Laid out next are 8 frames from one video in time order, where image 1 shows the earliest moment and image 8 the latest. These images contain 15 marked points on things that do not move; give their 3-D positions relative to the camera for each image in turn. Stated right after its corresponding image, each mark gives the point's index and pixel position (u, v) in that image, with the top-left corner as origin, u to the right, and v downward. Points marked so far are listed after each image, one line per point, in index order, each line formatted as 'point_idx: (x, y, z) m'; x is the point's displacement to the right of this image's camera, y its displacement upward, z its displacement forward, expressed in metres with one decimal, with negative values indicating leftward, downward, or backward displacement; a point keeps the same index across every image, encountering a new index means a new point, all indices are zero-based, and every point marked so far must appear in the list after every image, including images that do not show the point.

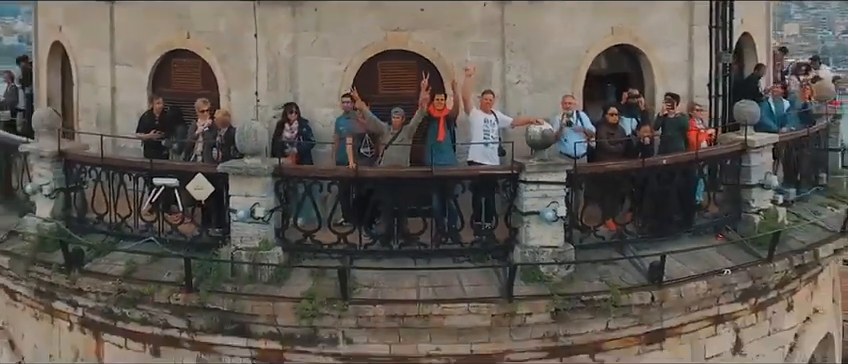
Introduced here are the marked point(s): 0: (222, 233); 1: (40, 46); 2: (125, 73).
0: (-0.7, -0.2, +4.1) m
1: (-1.8, +0.6, +5.3) m
2: (-1.2, +0.4, +4.6) m
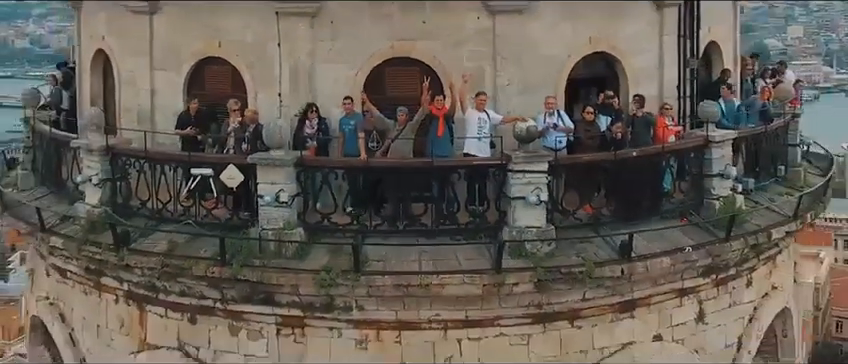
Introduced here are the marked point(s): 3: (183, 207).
0: (-0.7, -0.1, +4.8) m
1: (-1.8, +0.7, +5.9) m
2: (-1.2, +0.5, +5.3) m
3: (-1.0, -0.1, +4.8) m
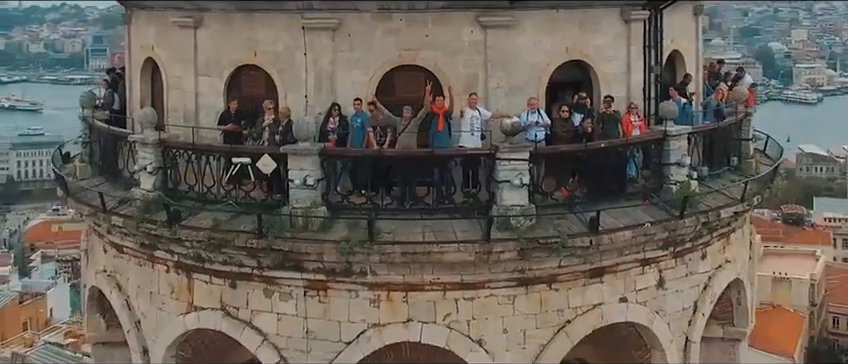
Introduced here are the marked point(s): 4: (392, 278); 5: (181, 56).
0: (-0.7, -0.1, +5.8) m
1: (-1.8, +0.7, +6.9) m
2: (-1.2, +0.6, +6.3) m
3: (-1.0, -0.1, +5.8) m
4: (-0.2, -0.5, +5.6) m
5: (-1.4, +0.7, +6.4) m
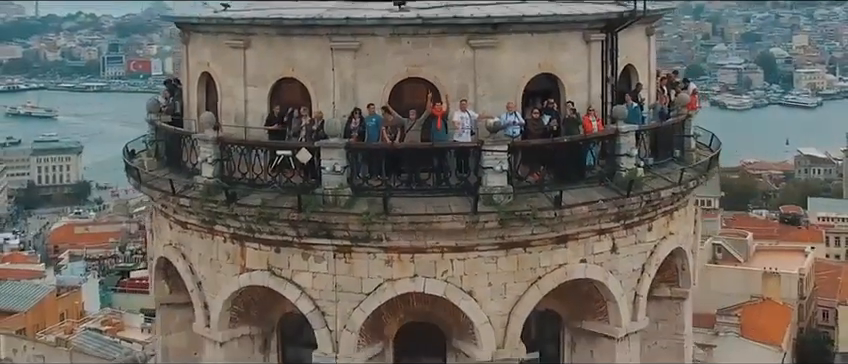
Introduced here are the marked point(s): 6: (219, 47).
0: (-0.7, 0.0, +7.4) m
1: (-1.7, +0.8, +8.6) m
2: (-1.2, +0.6, +7.9) m
3: (-1.0, 0.0, +7.4) m
4: (-0.1, -0.4, +7.2) m
5: (-1.3, +0.8, +8.0) m
6: (-1.5, +1.0, +8.1) m
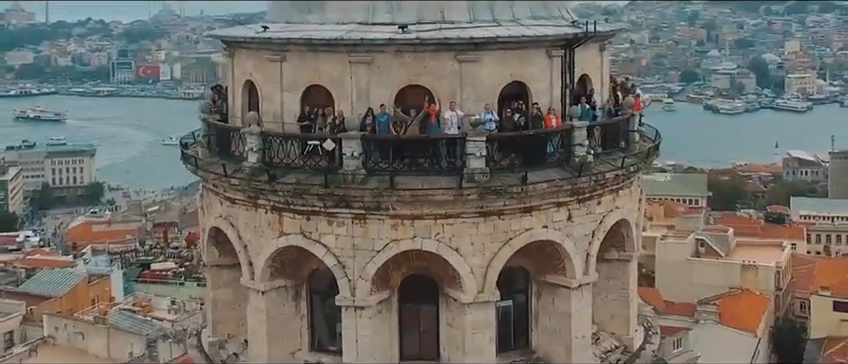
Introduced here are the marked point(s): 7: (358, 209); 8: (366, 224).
0: (-0.7, +0.1, +9.6) m
1: (-1.8, +1.0, +10.8) m
2: (-1.2, +0.8, +10.1) m
3: (-1.0, +0.2, +9.7) m
4: (-0.2, -0.2, +9.4) m
5: (-1.4, +0.9, +10.3) m
6: (-1.5, +1.1, +10.3) m
7: (-0.6, -0.2, +9.5) m
8: (-0.5, -0.4, +9.6) m
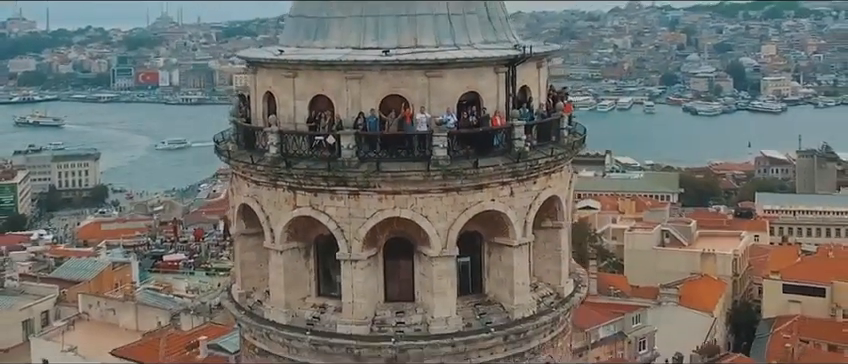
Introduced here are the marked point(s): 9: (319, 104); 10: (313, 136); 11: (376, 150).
0: (-1.0, +0.3, +12.9) m
1: (-2.0, +1.1, +14.1) m
2: (-1.5, +0.9, +13.4) m
3: (-1.3, +0.3, +13.0) m
4: (-0.4, -0.1, +12.7) m
5: (-1.6, +1.1, +13.5) m
6: (-1.7, +1.3, +13.6) m
7: (-0.8, -0.1, +12.8) m
8: (-0.7, -0.2, +12.9) m
9: (-1.2, +0.8, +13.4) m
10: (-1.3, +0.5, +13.0) m
11: (-0.5, +0.3, +12.8) m
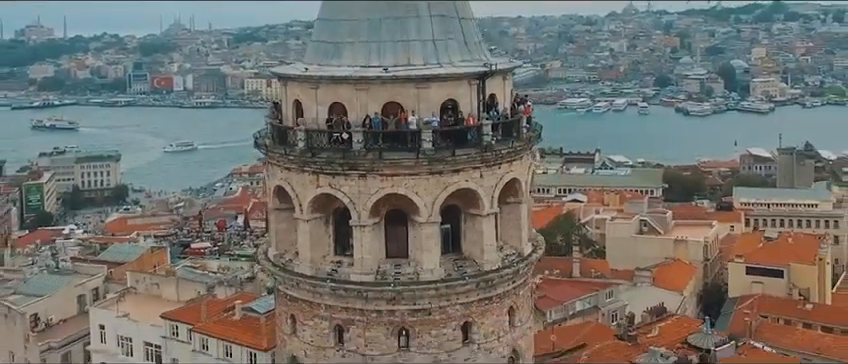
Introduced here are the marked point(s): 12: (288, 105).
0: (-1.1, +0.5, +17.2) m
1: (-2.2, +1.3, +18.4) m
2: (-1.6, +1.1, +17.7) m
3: (-1.4, +0.6, +17.2) m
4: (-0.5, +0.1, +17.0) m
5: (-1.7, +1.3, +17.8) m
6: (-1.9, +1.5, +17.9) m
7: (-0.9, +0.2, +17.1) m
8: (-0.9, 0.0, +17.1) m
9: (-1.3, +1.1, +17.6) m
10: (-1.4, +0.7, +17.3) m
11: (-0.6, +0.6, +17.0) m
12: (-2.1, +1.2, +18.4) m
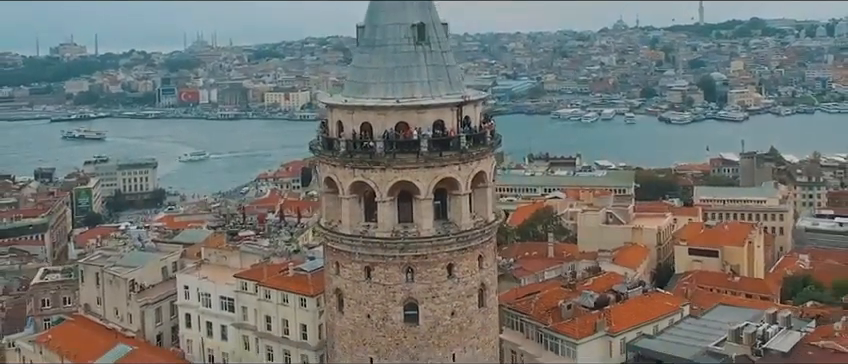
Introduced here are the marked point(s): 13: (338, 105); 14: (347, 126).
0: (-1.2, +0.7, +26.7) m
1: (-2.2, +1.5, +27.9) m
2: (-1.6, +1.3, +27.2) m
3: (-1.5, +0.7, +26.7) m
4: (-0.6, +0.3, +26.5) m
5: (-1.8, +1.5, +27.3) m
6: (-1.9, +1.6, +27.4) m
7: (-1.0, +0.4, +26.6) m
8: (-0.9, +0.2, +26.6) m
9: (-1.3, +1.3, +27.2) m
10: (-1.5, +0.9, +26.8) m
11: (-0.7, +0.7, +26.5) m
12: (-2.1, +1.4, +27.9) m
13: (-1.9, +1.6, +27.3) m
14: (-1.8, +1.3, +27.3) m
